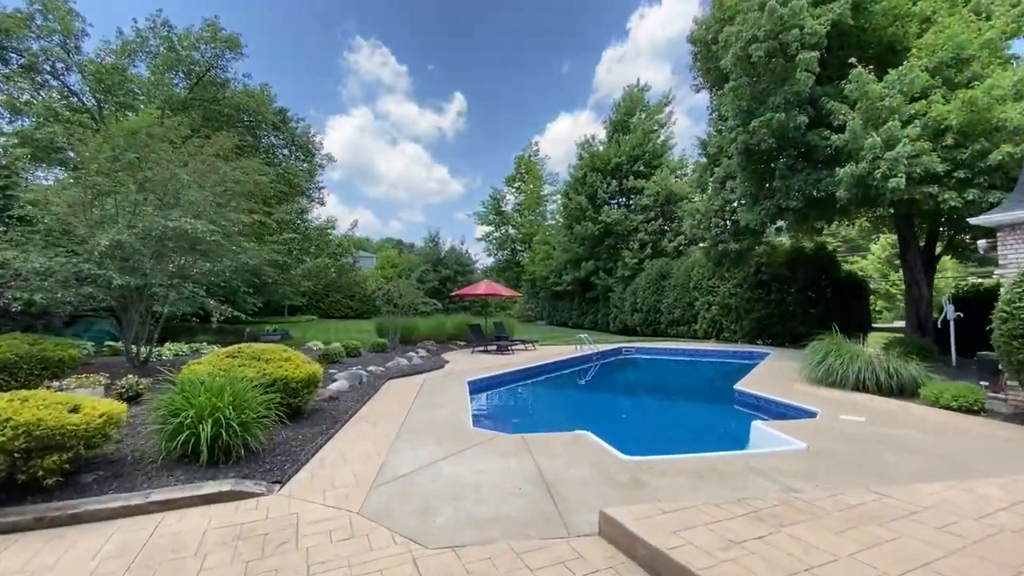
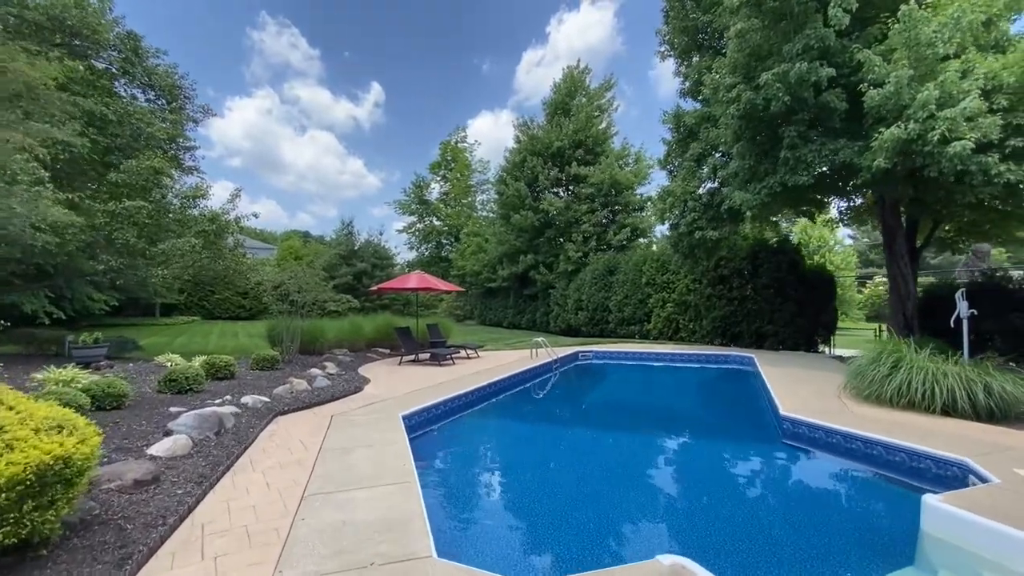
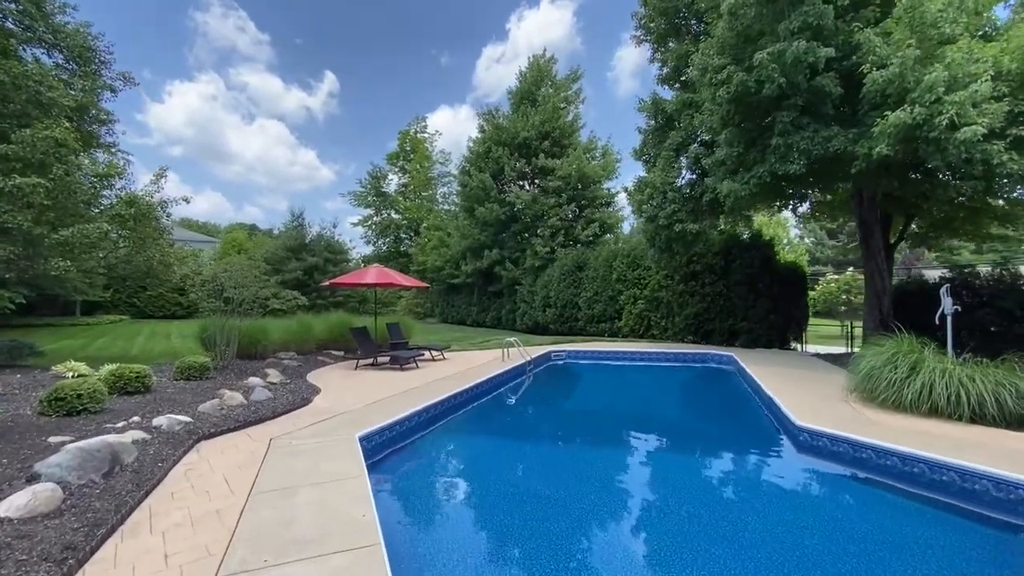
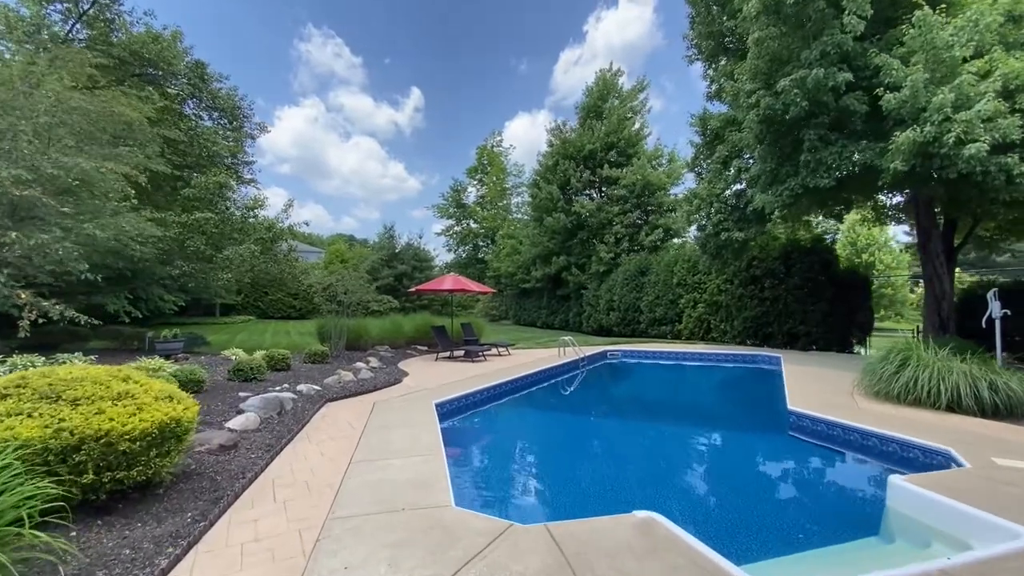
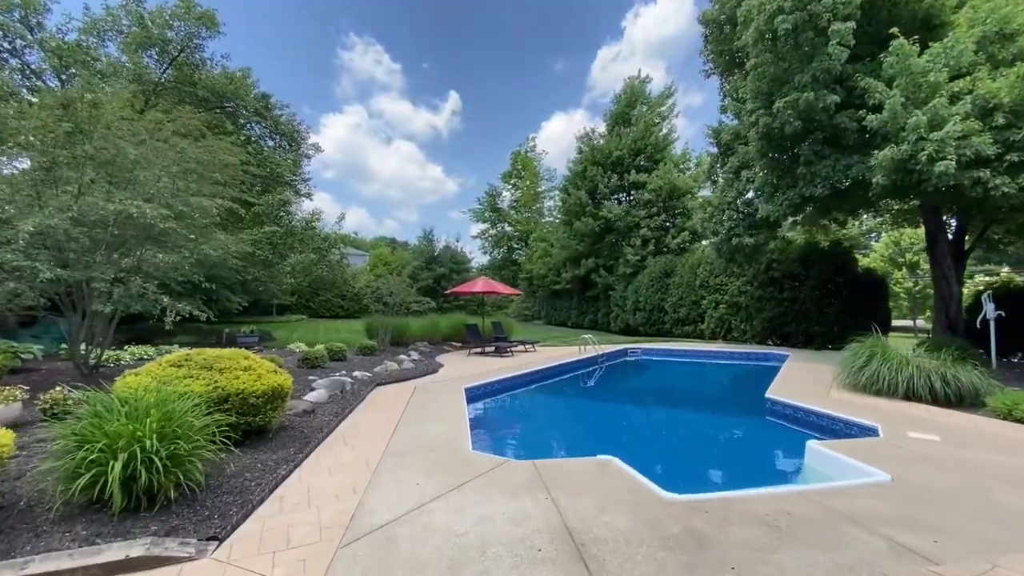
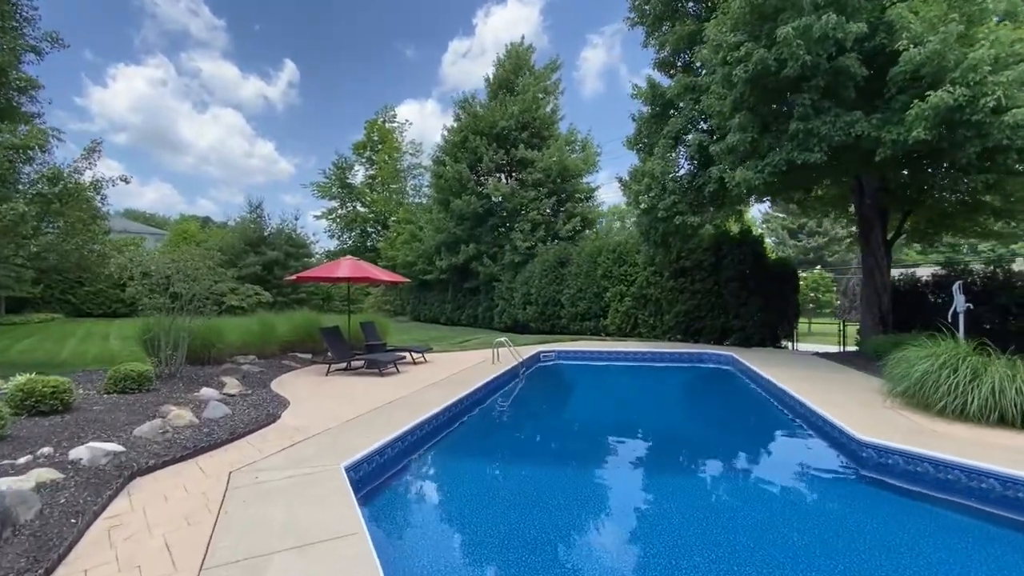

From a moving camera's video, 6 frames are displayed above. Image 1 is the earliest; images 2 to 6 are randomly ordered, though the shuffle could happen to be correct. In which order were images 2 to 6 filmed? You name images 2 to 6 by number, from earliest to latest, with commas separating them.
5, 4, 2, 3, 6
